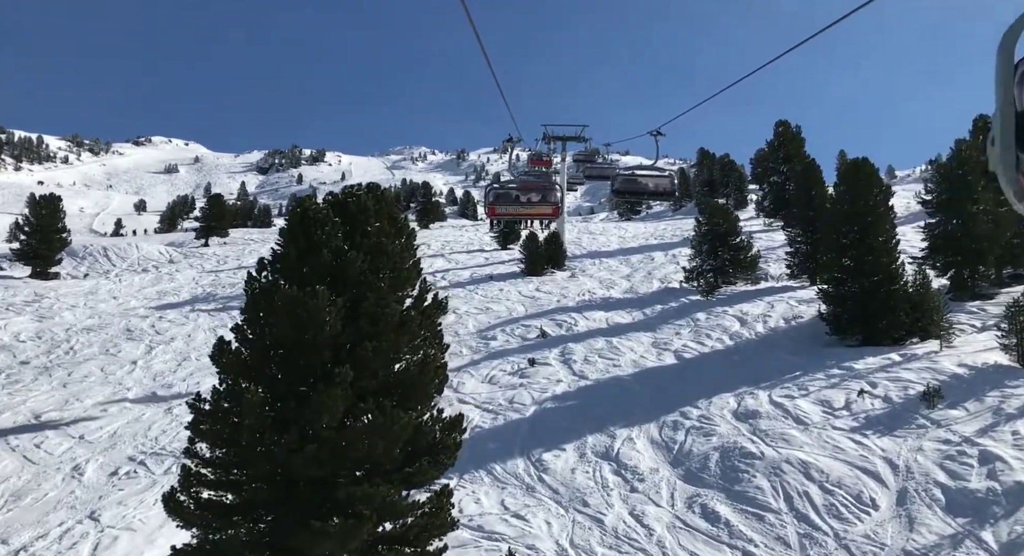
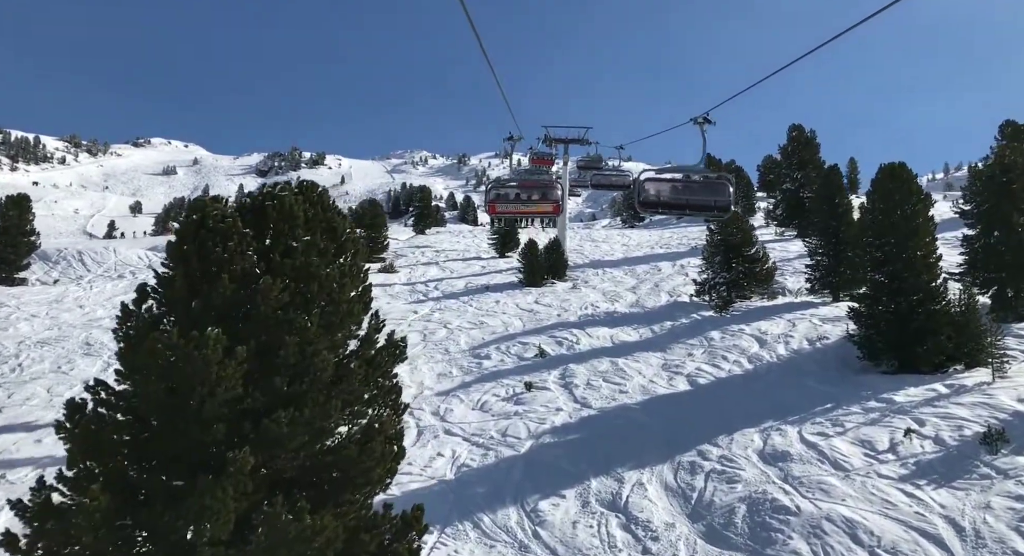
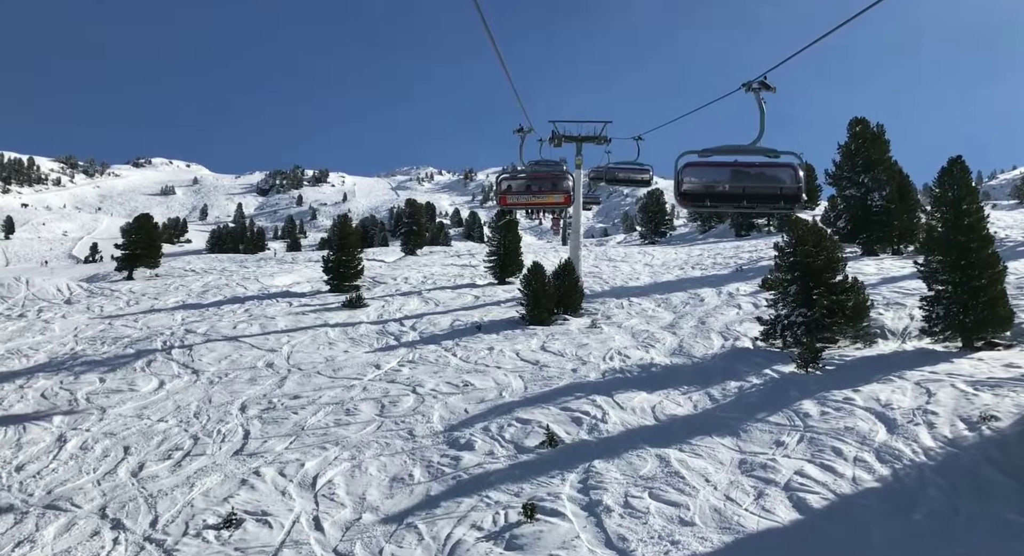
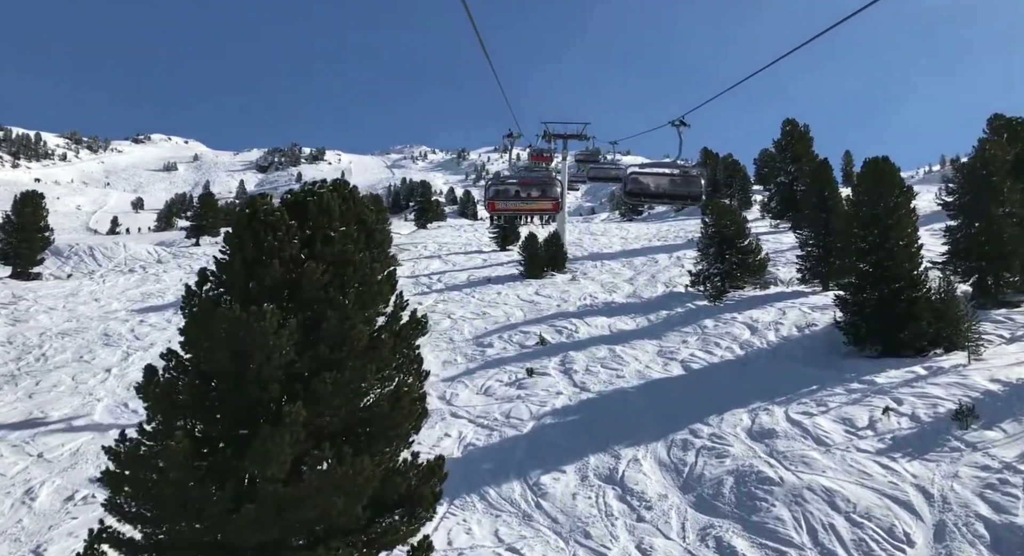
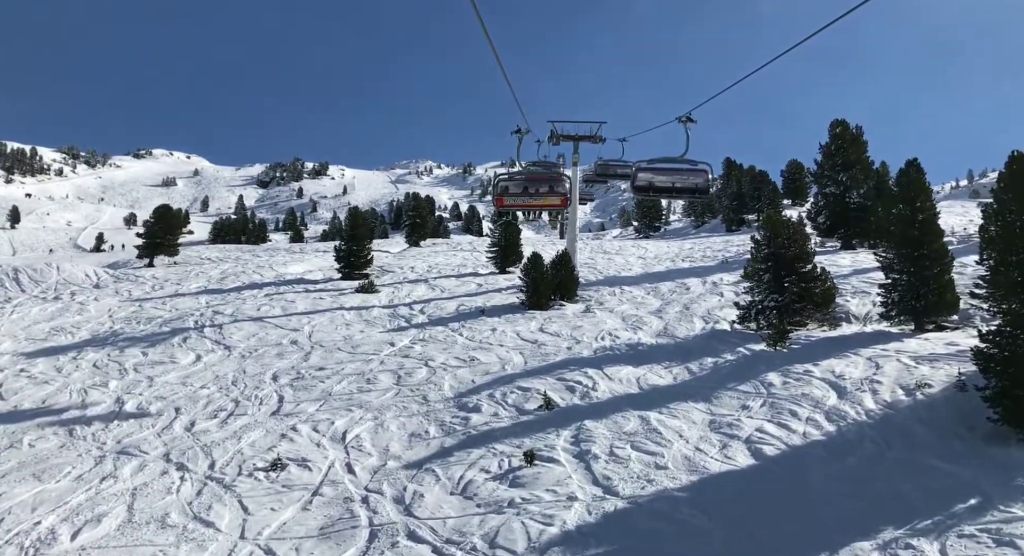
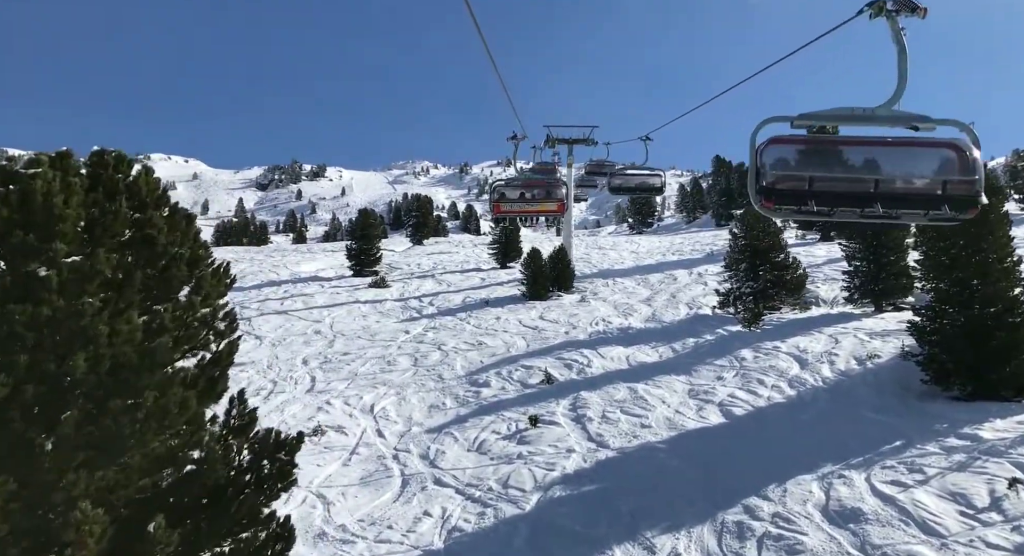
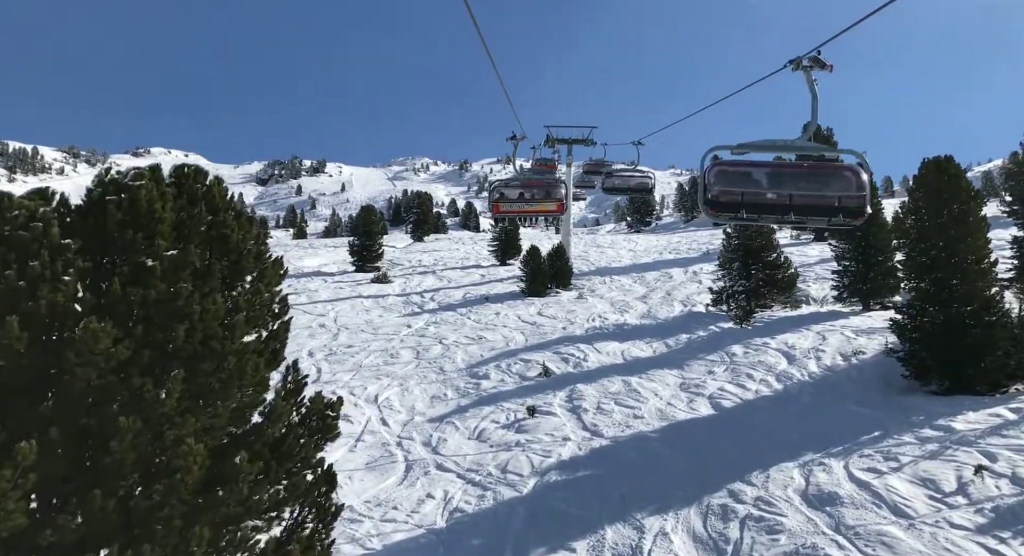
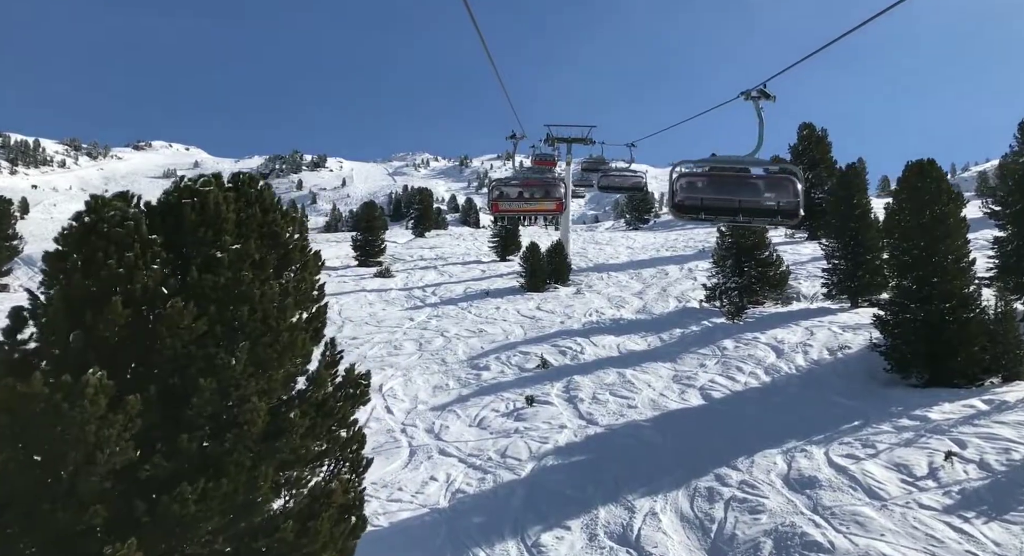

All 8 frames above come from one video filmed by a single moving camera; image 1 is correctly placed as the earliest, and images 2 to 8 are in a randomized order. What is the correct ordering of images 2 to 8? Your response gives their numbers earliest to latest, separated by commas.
4, 2, 8, 7, 6, 5, 3
